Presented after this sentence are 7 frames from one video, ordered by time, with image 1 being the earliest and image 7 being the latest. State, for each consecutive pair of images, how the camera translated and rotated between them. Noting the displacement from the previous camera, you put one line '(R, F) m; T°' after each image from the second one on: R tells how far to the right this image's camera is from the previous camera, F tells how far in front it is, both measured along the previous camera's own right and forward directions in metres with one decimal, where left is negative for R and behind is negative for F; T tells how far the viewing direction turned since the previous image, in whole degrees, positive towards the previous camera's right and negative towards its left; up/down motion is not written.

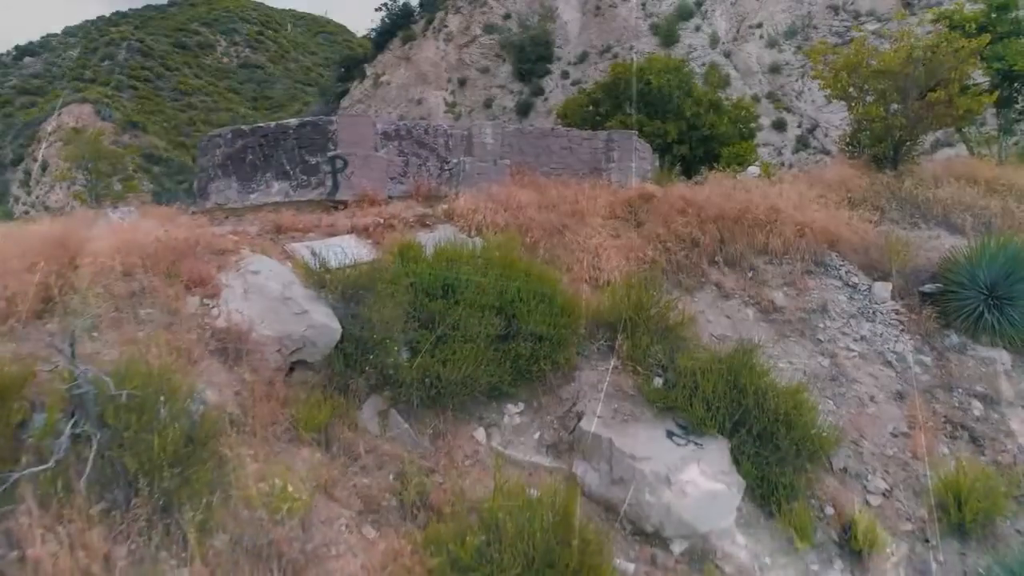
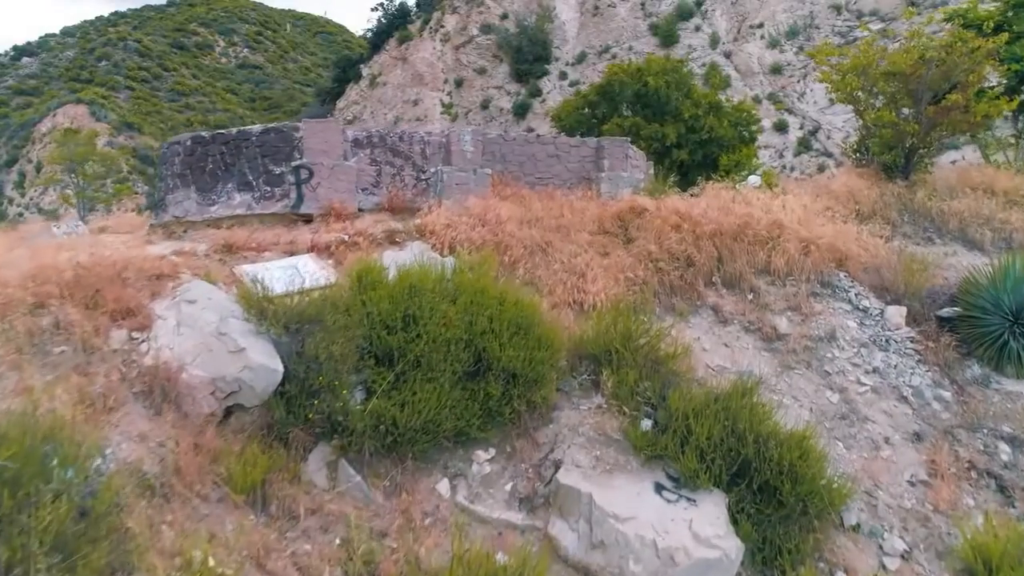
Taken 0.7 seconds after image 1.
(+0.2, +0.8) m; 0°
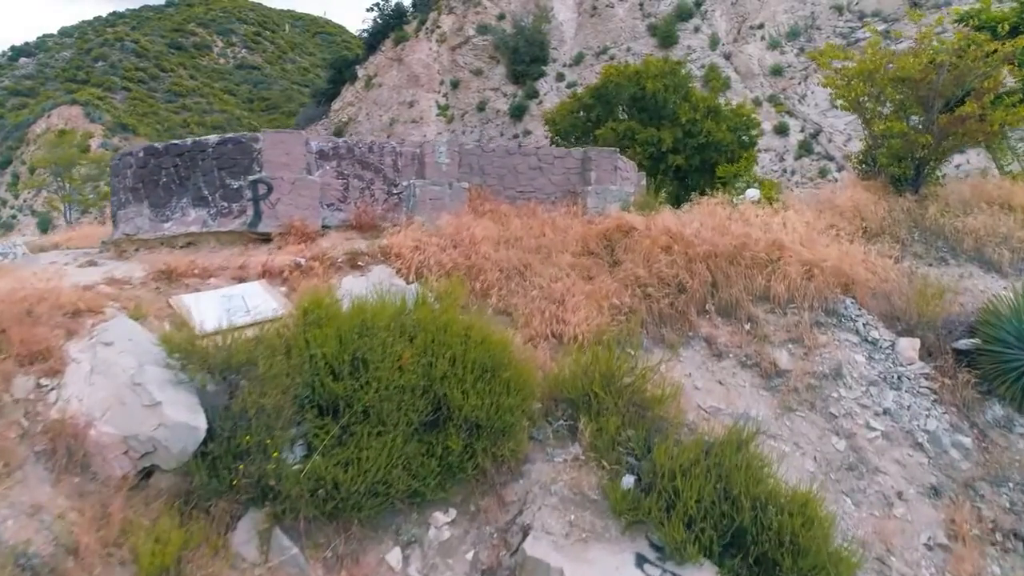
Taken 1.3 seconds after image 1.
(+0.3, +0.7) m; 0°
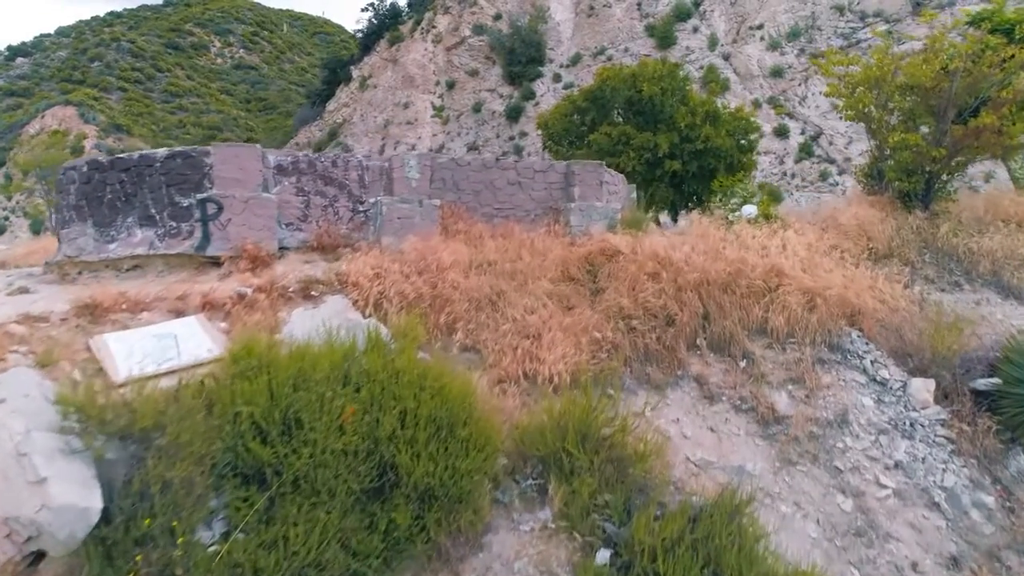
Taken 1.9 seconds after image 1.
(+0.3, +0.7) m; 0°
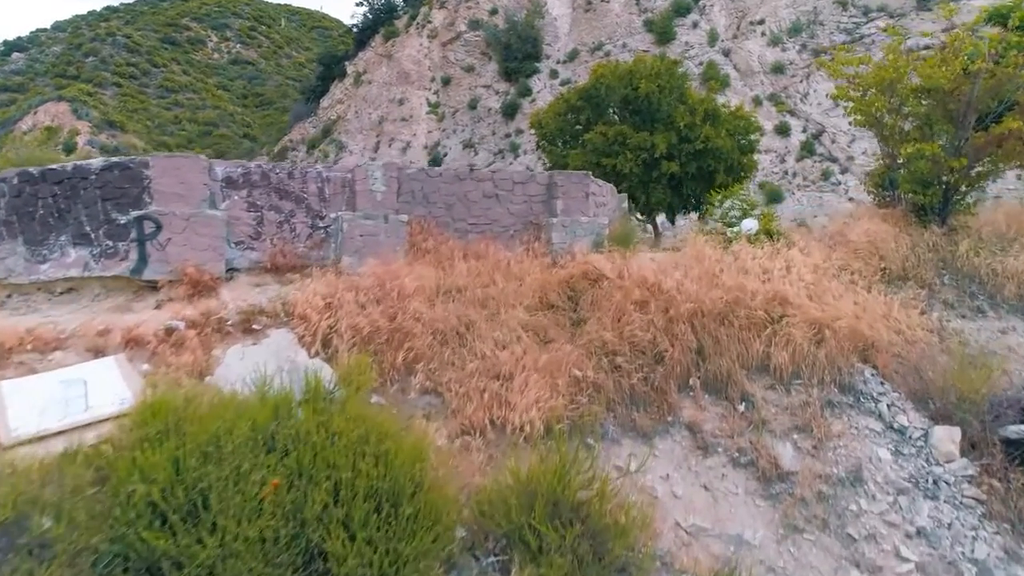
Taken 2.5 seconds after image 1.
(+0.2, +0.8) m; 0°
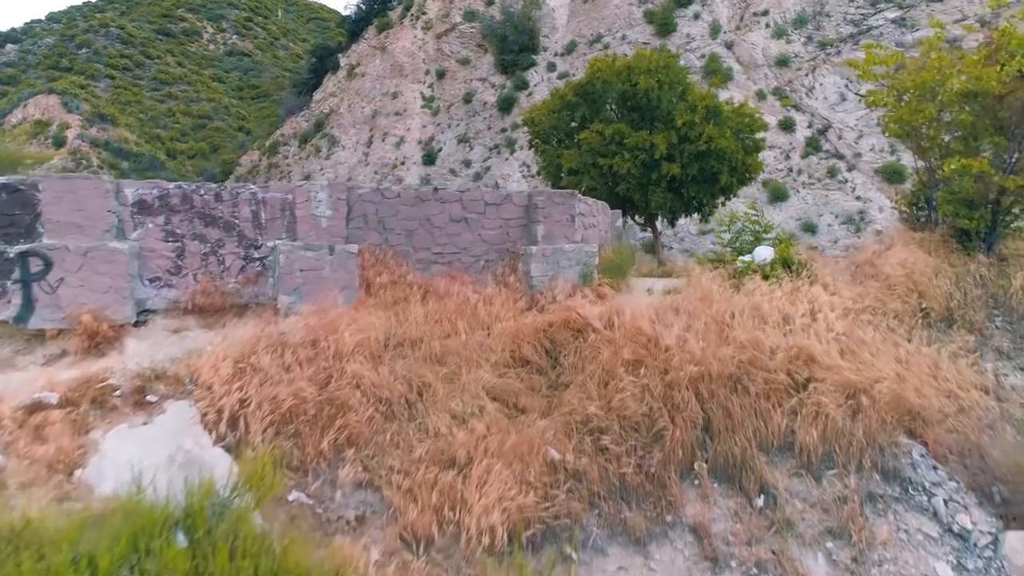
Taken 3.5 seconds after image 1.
(+0.2, +1.2) m; 0°
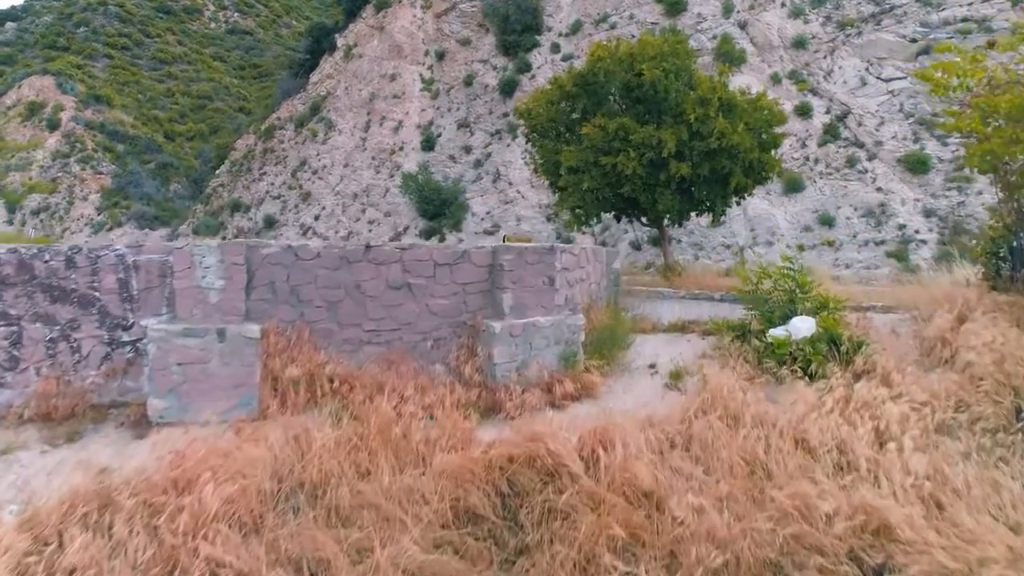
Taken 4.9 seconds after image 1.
(+0.3, +1.7) m; -1°
